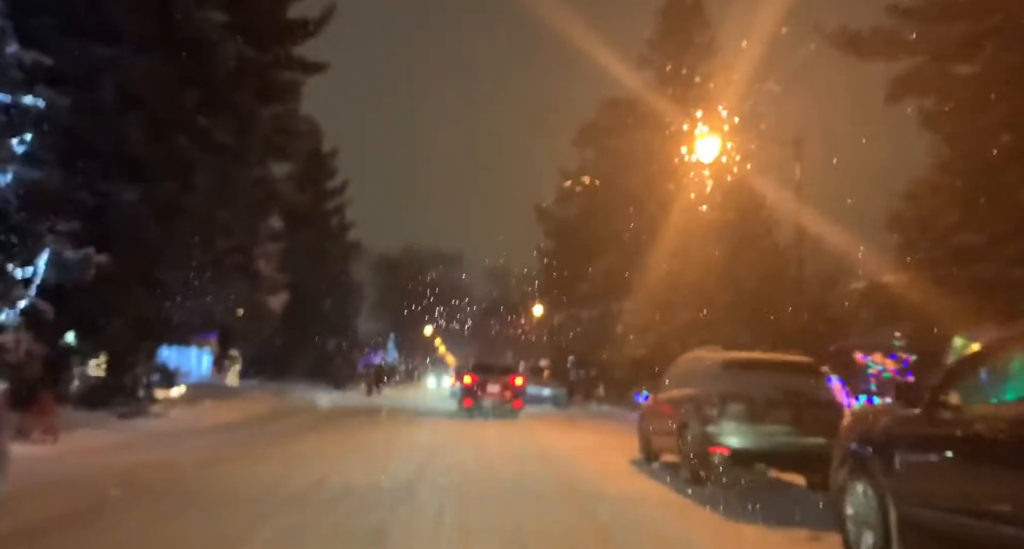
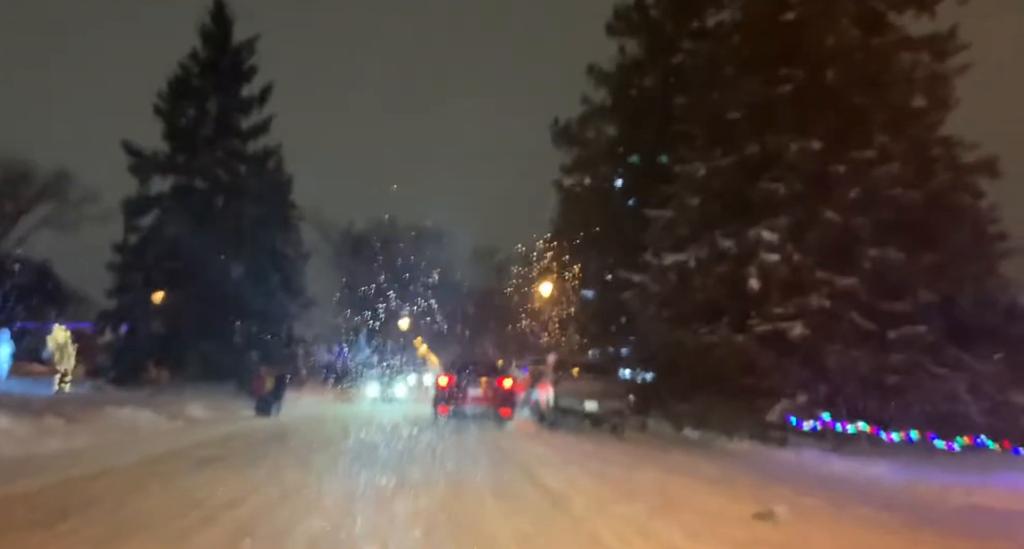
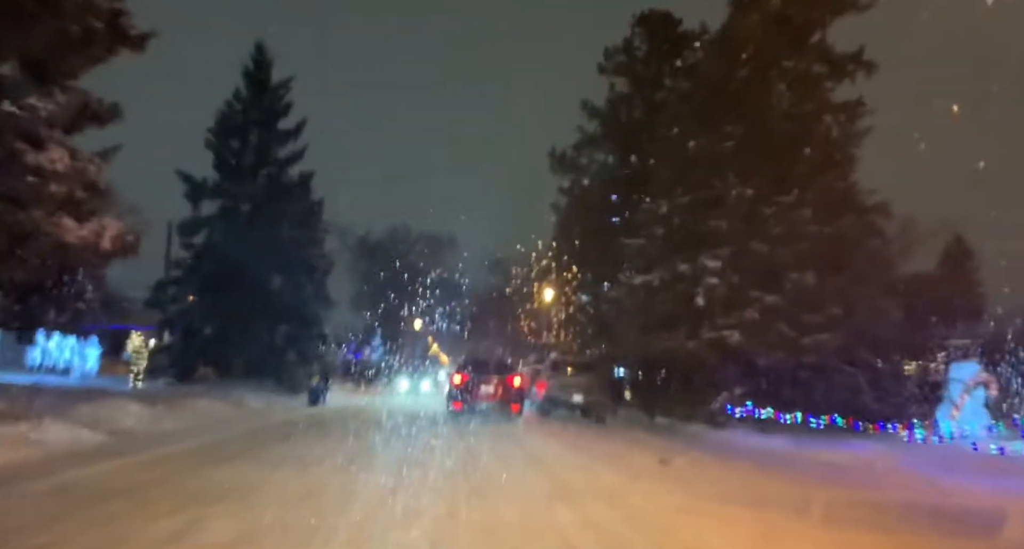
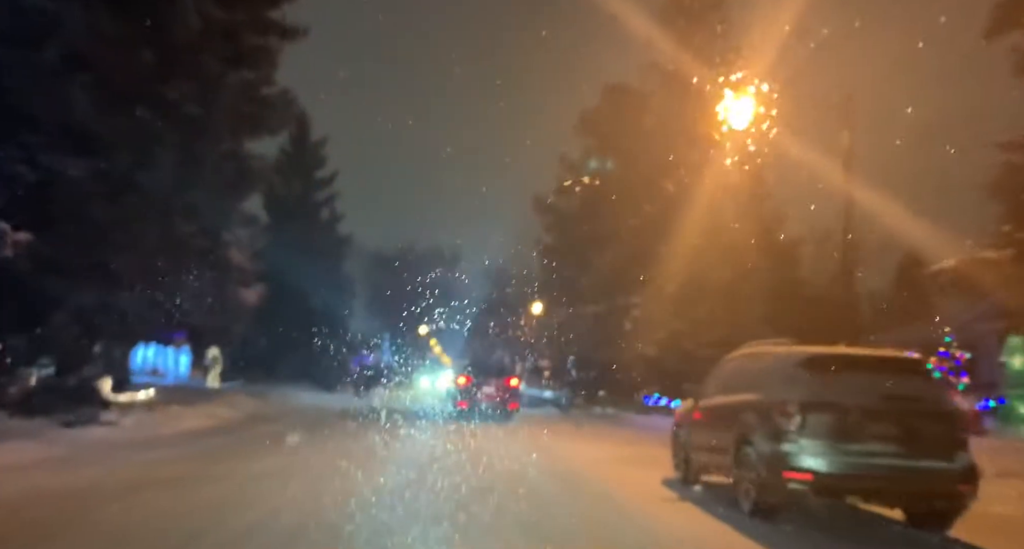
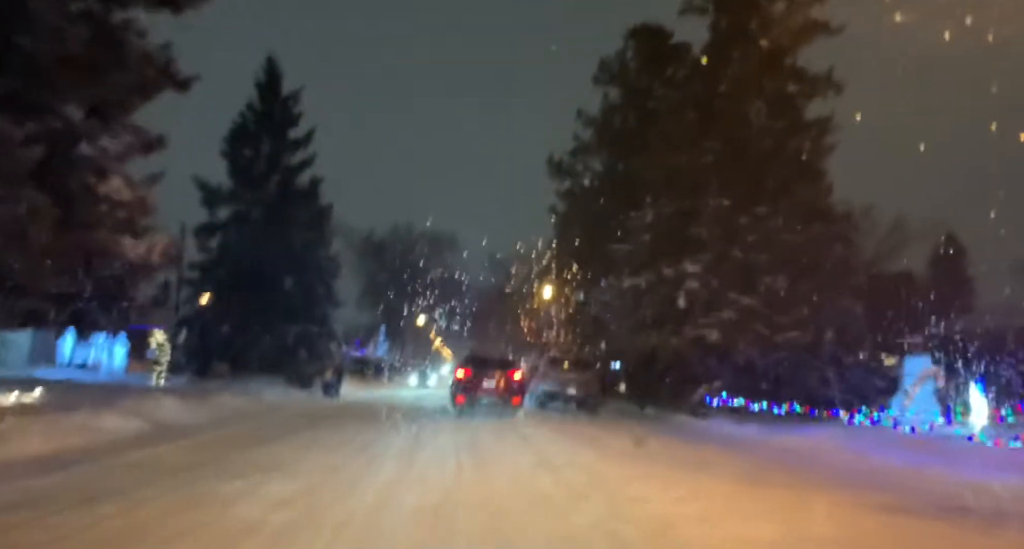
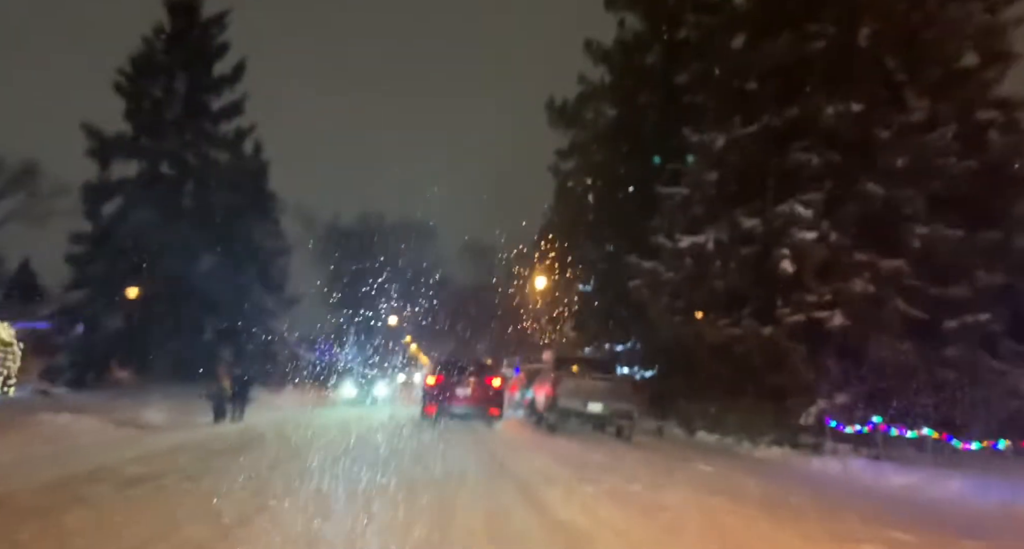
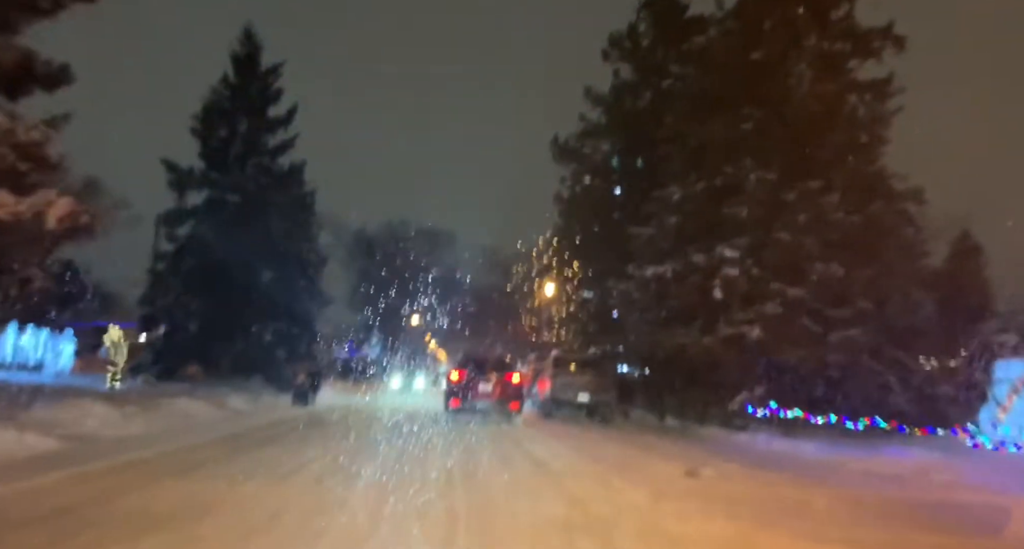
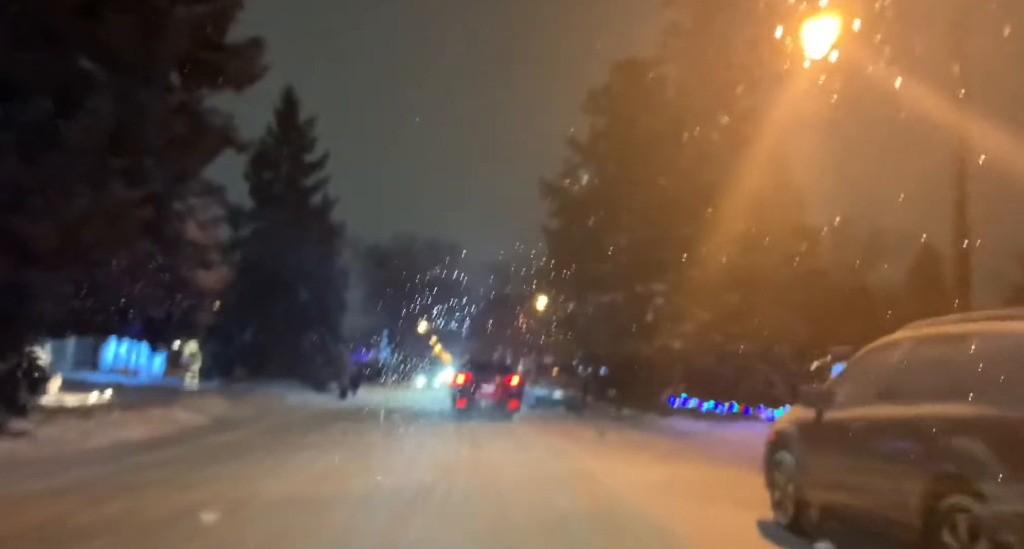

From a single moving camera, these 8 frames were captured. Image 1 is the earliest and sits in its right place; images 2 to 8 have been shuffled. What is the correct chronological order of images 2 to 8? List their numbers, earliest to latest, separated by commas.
4, 8, 5, 3, 7, 2, 6
